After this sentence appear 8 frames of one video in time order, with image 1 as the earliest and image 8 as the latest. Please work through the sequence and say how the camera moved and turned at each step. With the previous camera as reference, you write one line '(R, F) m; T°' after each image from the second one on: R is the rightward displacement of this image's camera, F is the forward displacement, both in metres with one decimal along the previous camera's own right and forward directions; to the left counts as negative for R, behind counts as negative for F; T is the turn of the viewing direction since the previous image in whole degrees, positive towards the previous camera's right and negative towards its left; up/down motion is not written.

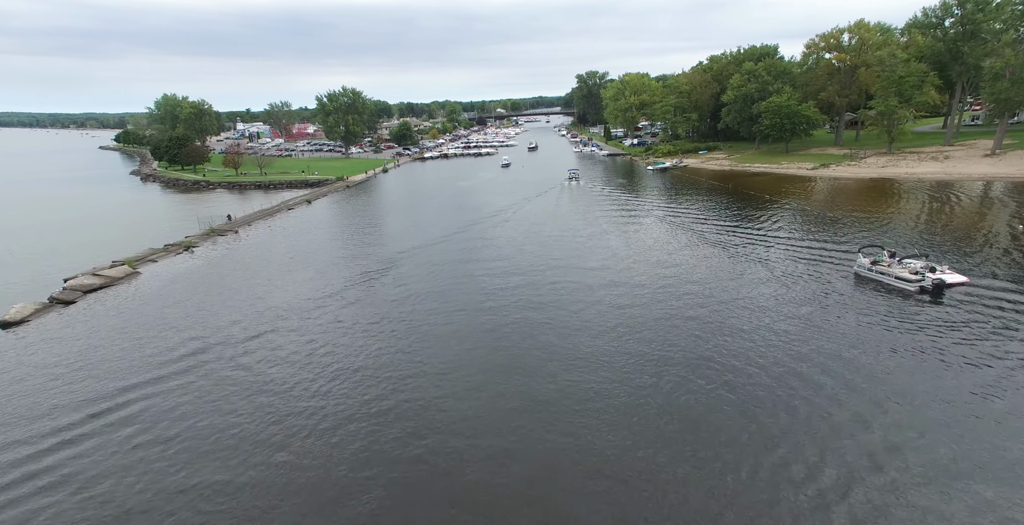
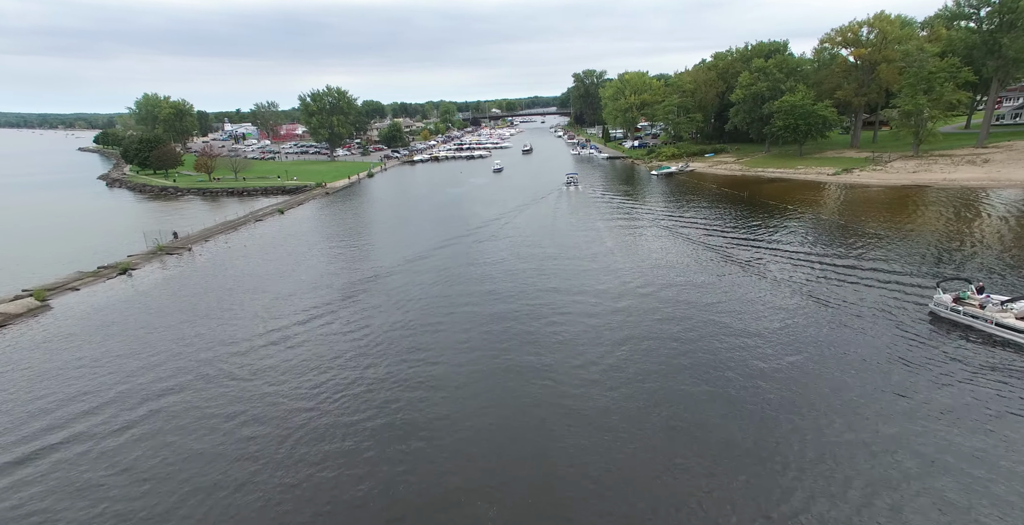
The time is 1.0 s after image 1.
(+0.3, +5.6) m; 0°
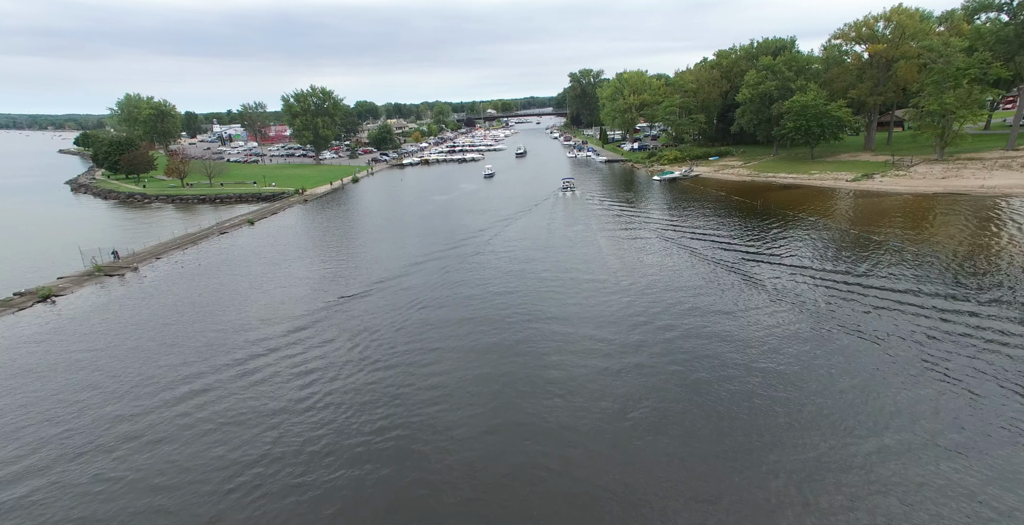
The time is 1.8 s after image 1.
(+0.5, +4.7) m; 0°
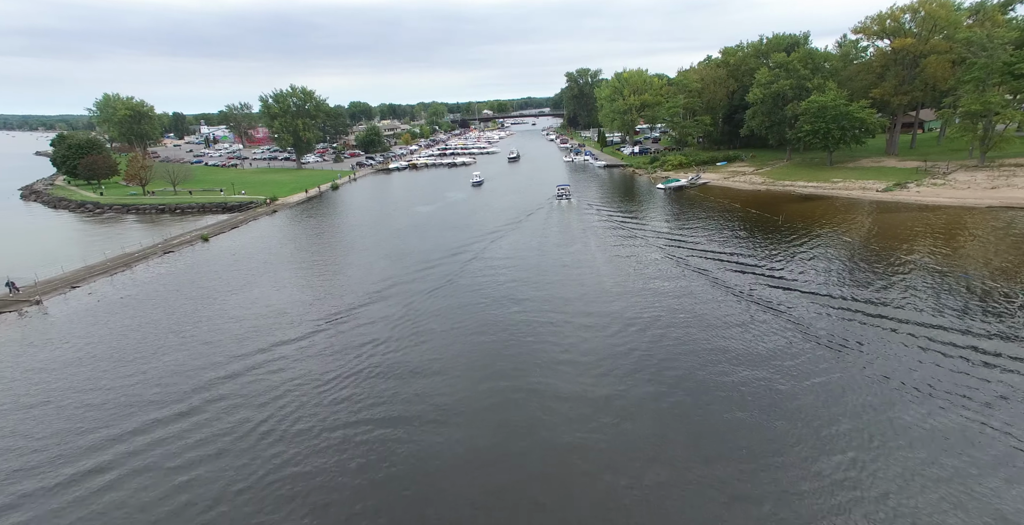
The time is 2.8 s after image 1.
(+0.8, +6.0) m; 0°
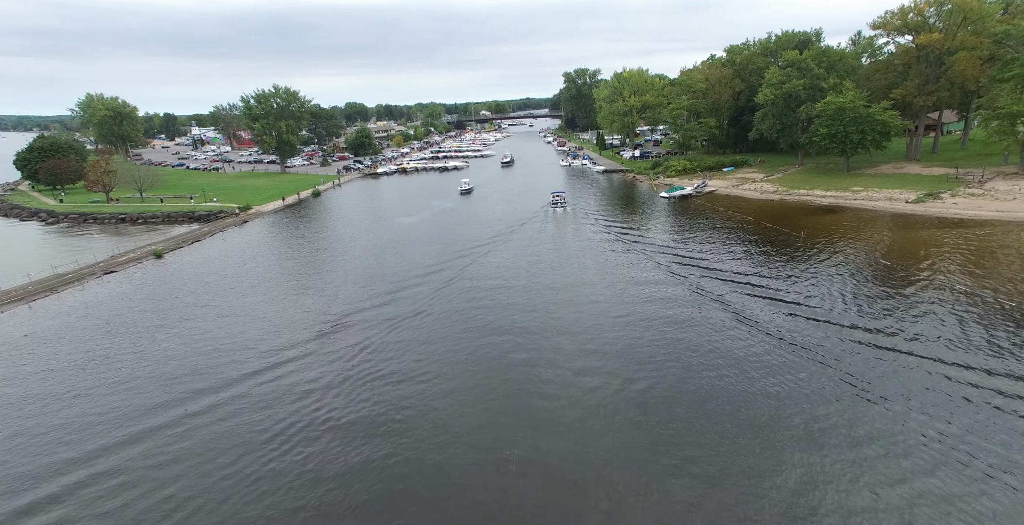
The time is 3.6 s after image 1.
(+0.8, +4.8) m; 0°
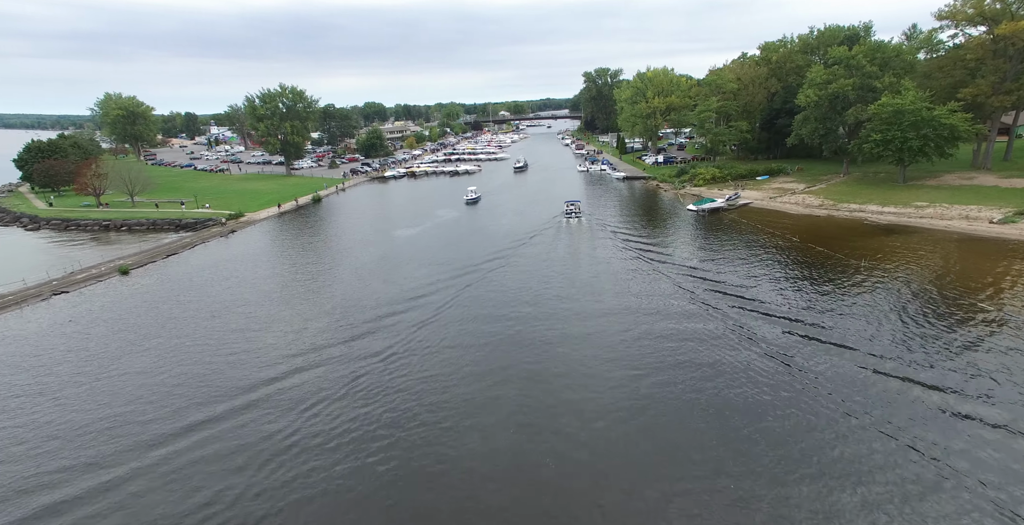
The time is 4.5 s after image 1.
(+0.7, +5.2) m; -2°
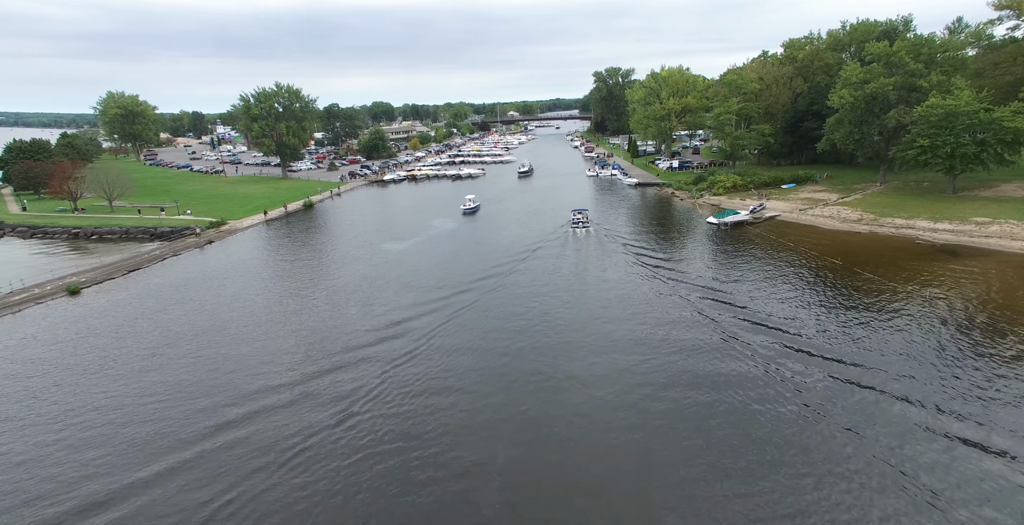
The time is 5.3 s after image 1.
(+0.5, +4.6) m; -1°
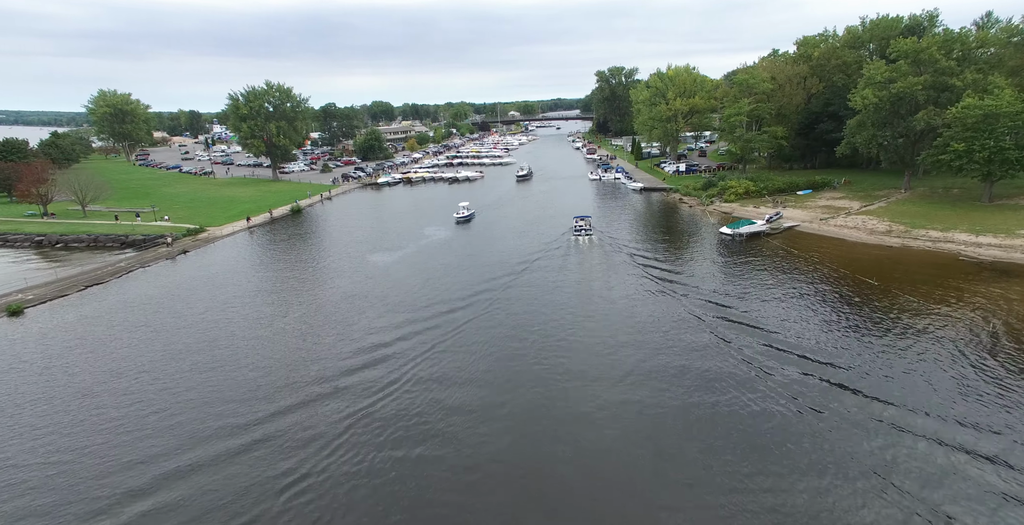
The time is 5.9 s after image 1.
(+0.2, +3.5) m; 0°
